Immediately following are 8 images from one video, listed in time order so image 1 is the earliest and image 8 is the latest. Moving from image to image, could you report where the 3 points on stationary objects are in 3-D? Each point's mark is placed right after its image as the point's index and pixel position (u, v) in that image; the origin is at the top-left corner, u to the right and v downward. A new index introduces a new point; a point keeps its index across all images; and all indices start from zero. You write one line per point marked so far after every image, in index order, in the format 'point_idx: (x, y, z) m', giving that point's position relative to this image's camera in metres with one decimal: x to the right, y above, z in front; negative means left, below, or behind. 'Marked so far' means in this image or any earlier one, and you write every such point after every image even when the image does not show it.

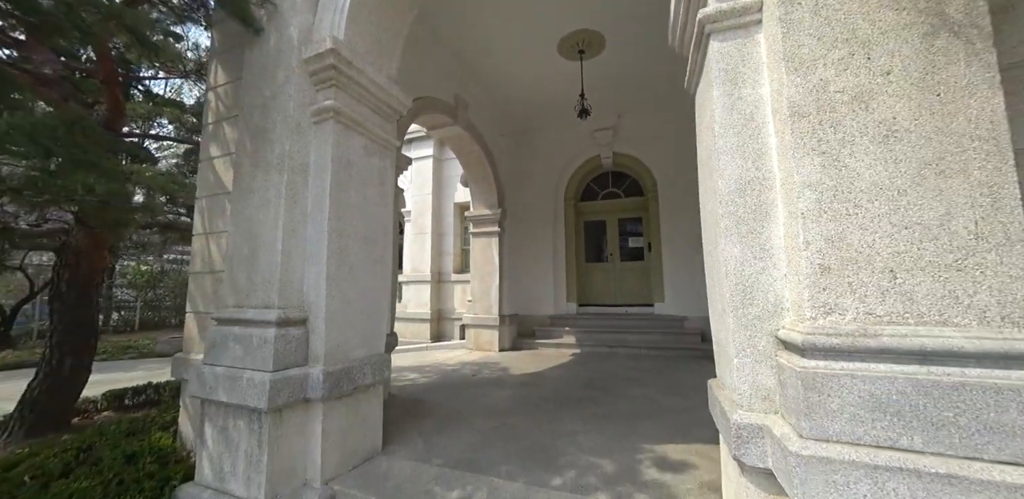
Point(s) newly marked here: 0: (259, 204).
0: (-1.7, +0.3, +2.6) m
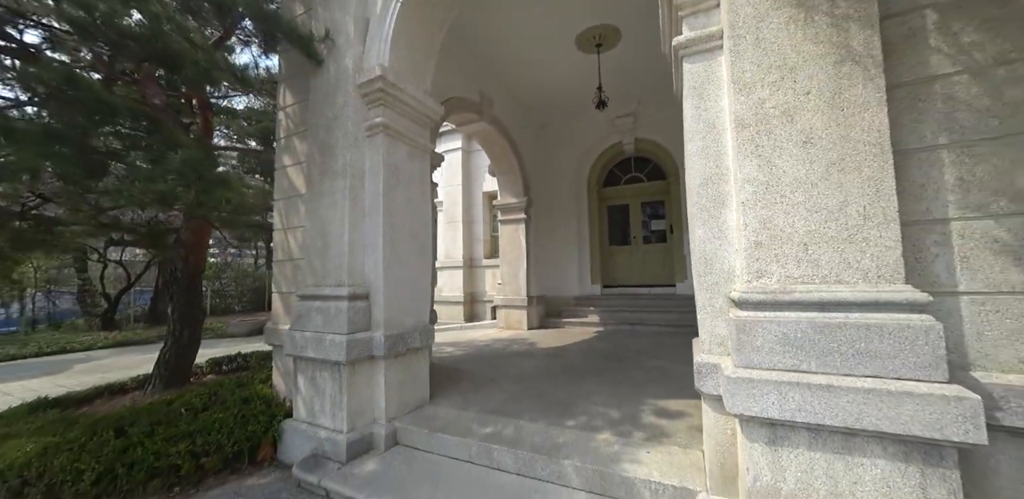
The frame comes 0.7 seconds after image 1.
0: (-1.6, +0.4, +3.3) m
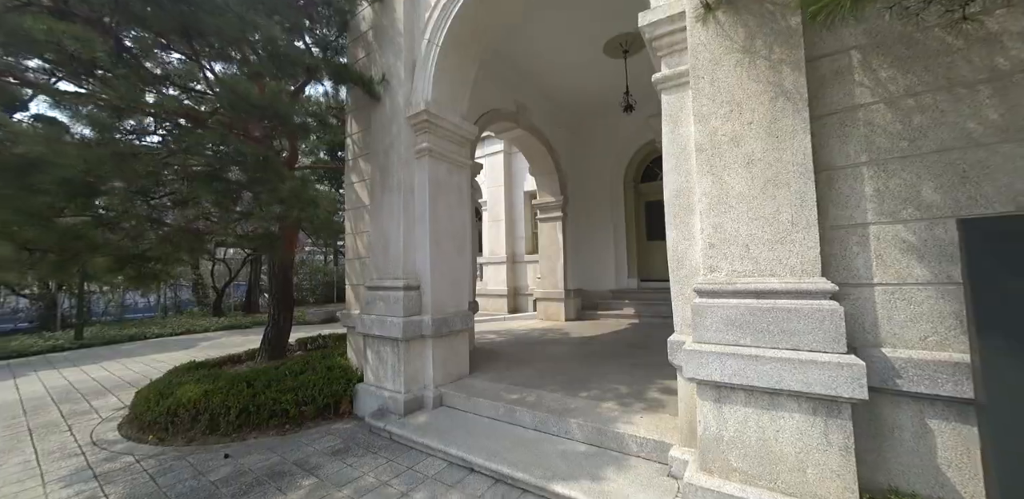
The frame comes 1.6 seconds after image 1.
0: (-1.3, +0.4, +4.1) m
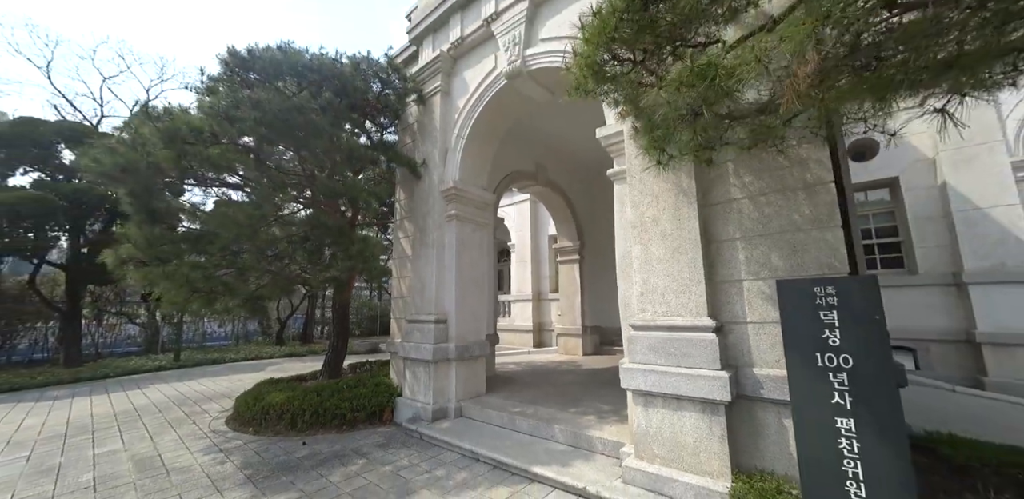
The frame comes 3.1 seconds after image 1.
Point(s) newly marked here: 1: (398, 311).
0: (-1.2, -0.2, +5.3) m
1: (-1.7, -0.9, +5.8) m
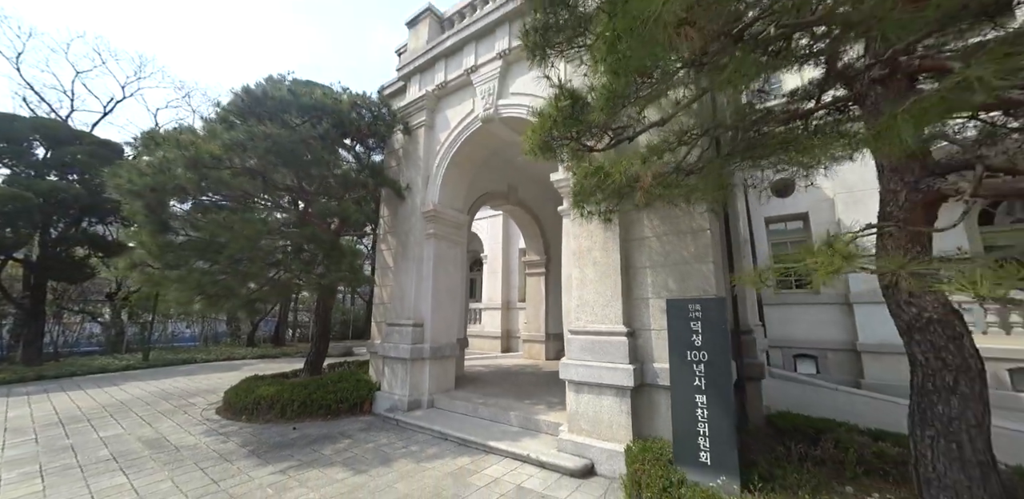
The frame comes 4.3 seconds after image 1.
0: (-1.7, -0.4, +6.1) m
1: (-2.3, -1.1, +6.5) m
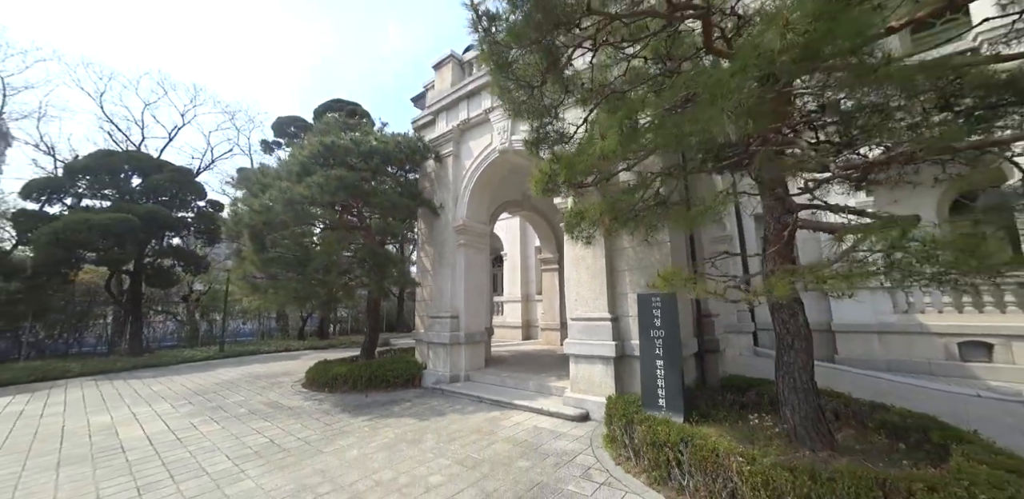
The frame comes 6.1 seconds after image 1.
0: (-1.4, -0.5, +7.6) m
1: (-1.9, -1.3, +8.0) m
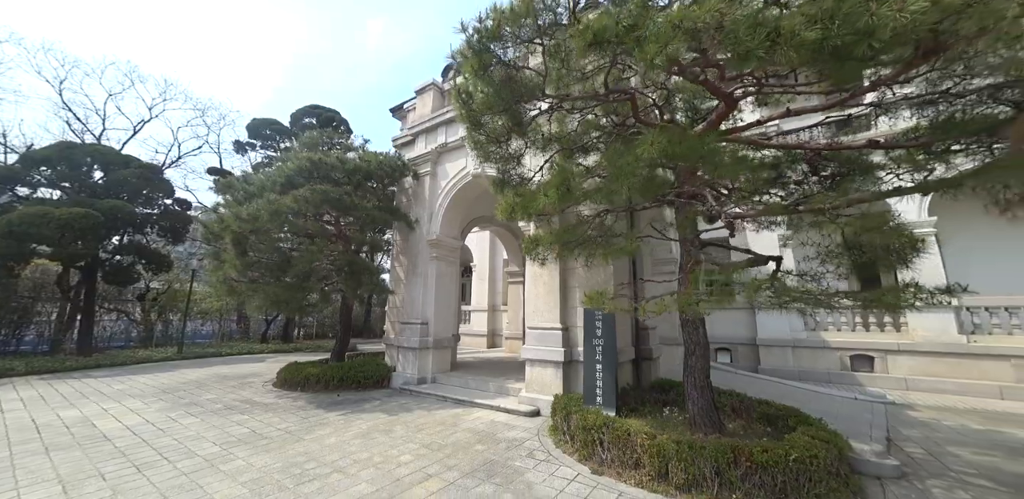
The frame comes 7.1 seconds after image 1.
0: (-2.1, -0.8, +8.2) m
1: (-2.7, -1.5, +8.6) m
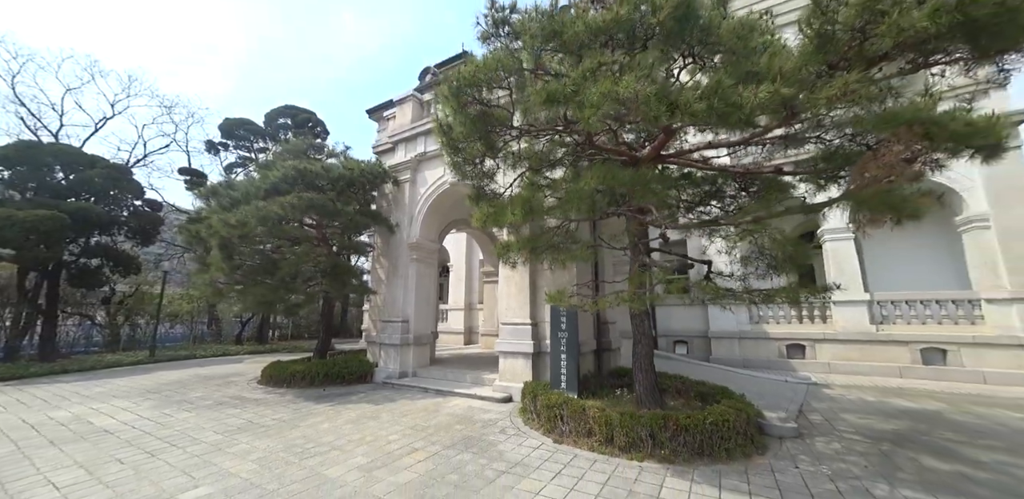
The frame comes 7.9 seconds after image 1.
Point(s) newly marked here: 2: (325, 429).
0: (-2.7, -0.8, +8.8) m
1: (-3.3, -1.6, +9.1) m
2: (-2.4, -2.3, +4.9) m
